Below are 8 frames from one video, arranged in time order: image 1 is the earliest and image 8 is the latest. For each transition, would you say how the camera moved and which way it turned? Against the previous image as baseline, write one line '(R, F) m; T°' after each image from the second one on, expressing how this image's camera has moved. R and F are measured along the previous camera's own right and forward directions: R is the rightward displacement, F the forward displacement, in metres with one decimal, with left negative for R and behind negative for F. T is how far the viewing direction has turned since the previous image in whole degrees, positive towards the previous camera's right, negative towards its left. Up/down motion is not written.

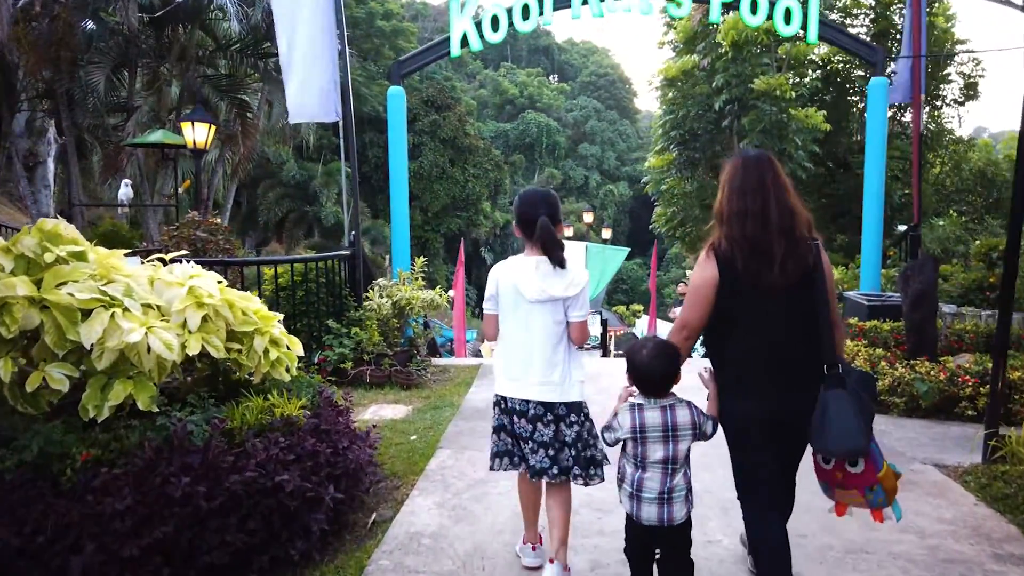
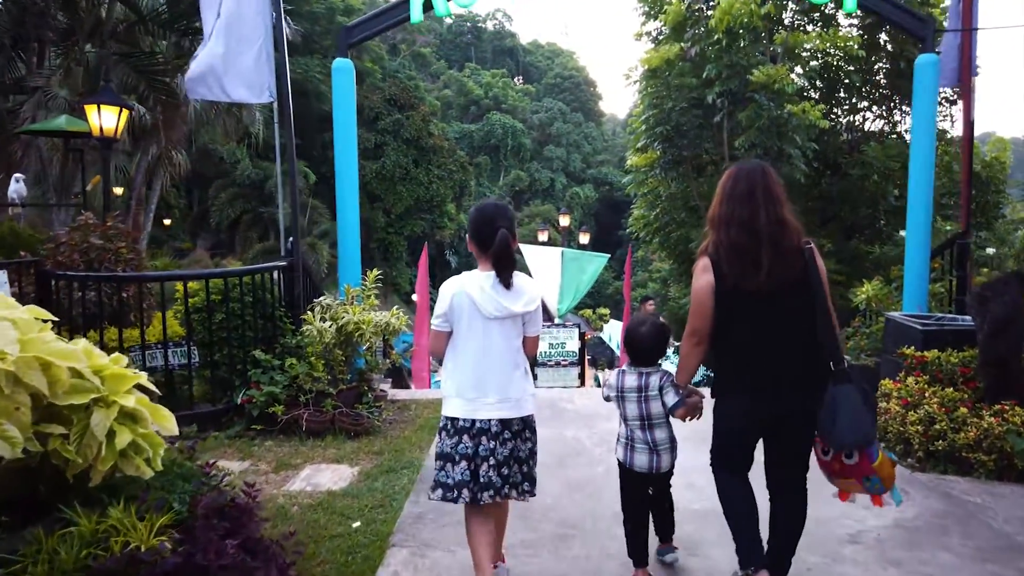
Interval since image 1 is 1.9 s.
(-0.1, +1.2) m; +3°
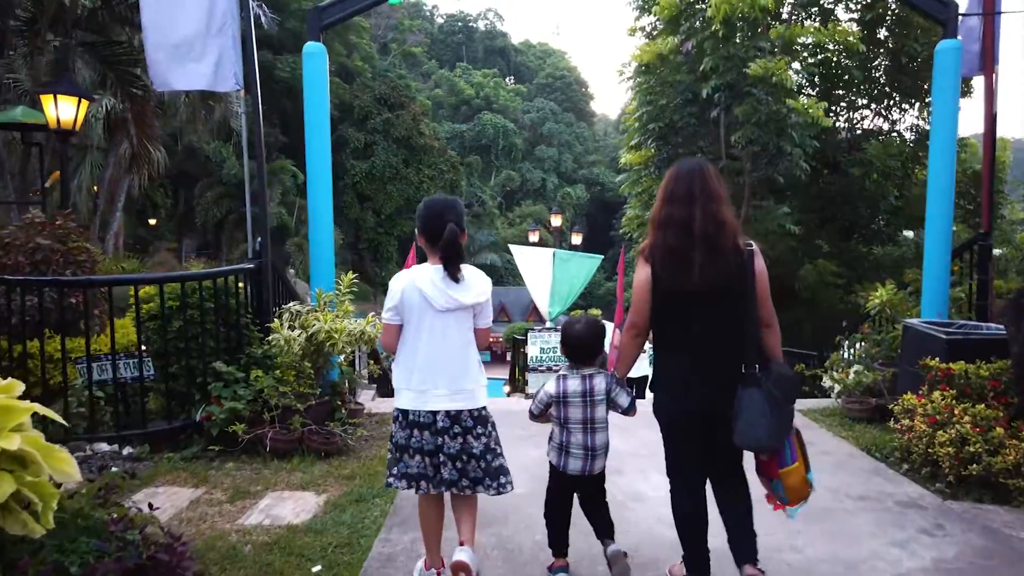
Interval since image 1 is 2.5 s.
(0.0, +0.4) m; +1°
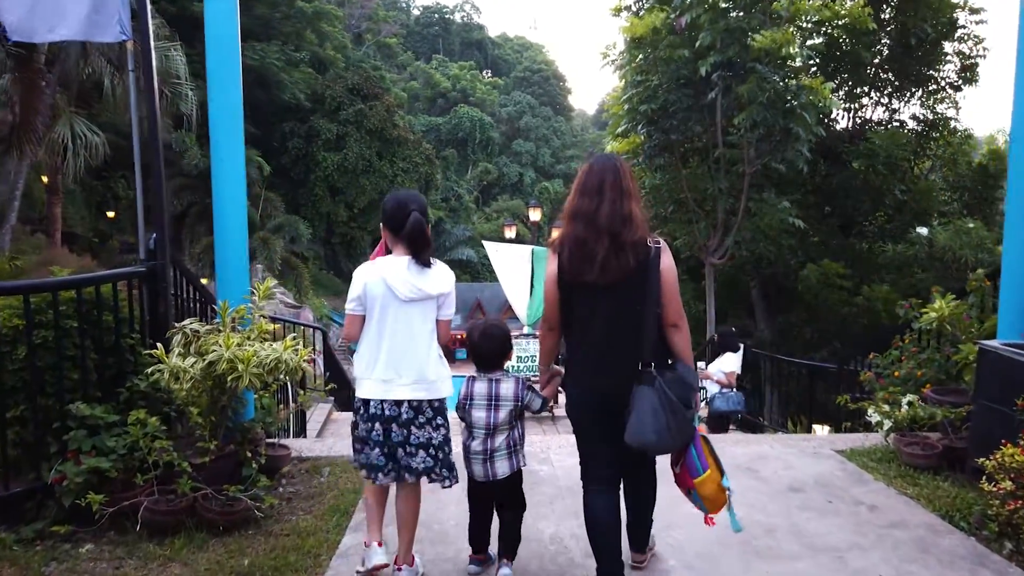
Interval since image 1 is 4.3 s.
(0.0, +1.2) m; +2°
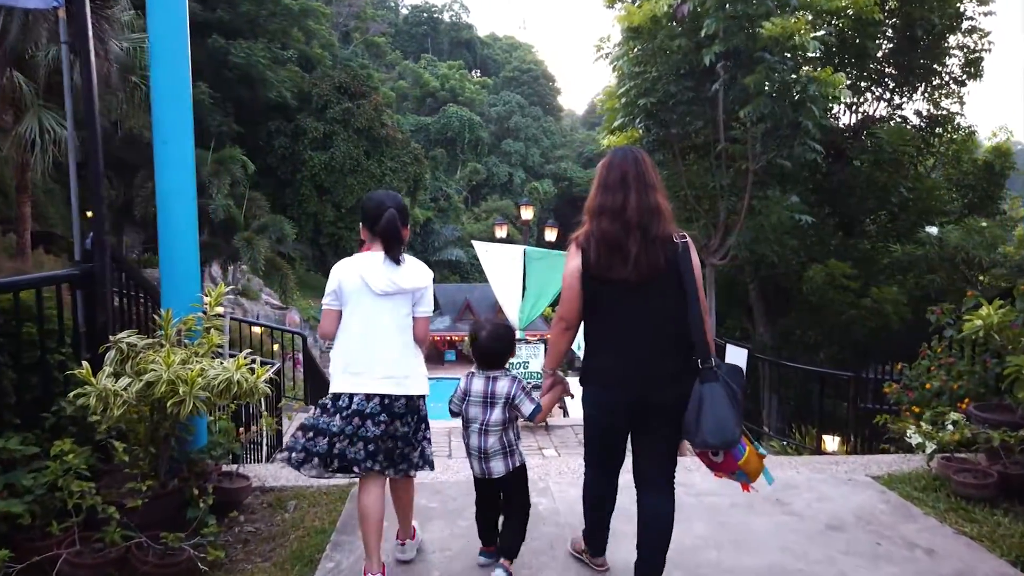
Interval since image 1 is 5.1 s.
(0.0, +0.5) m; +1°
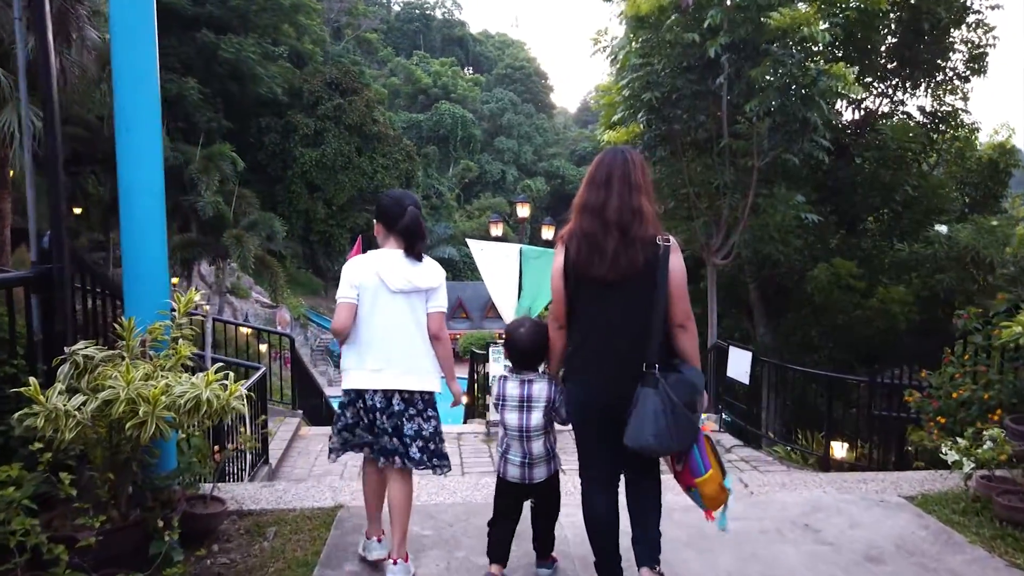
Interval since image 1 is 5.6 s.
(0.0, +0.3) m; +1°
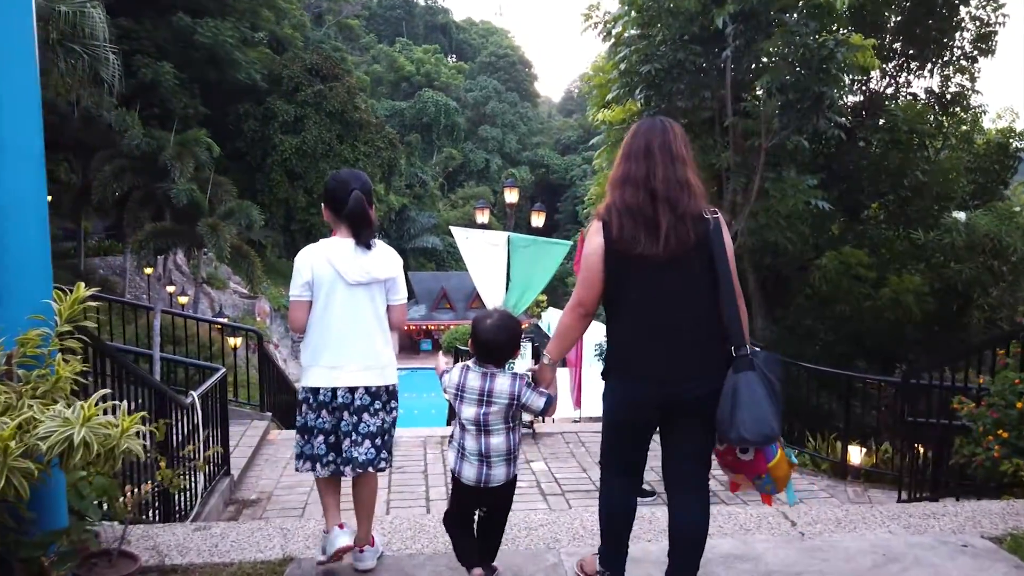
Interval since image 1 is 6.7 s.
(0.0, +0.7) m; +1°
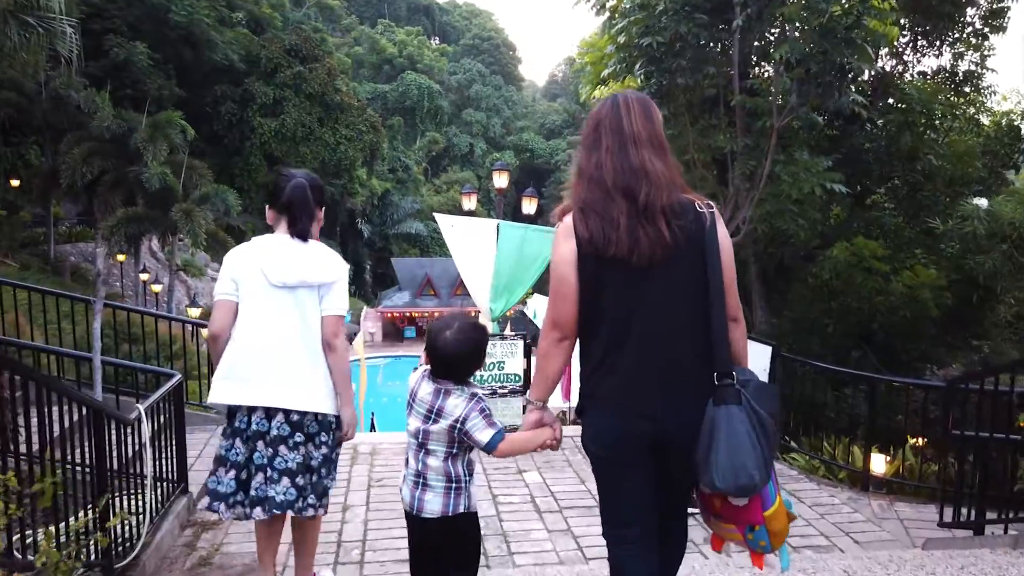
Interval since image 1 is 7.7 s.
(-0.1, +0.7) m; +1°
